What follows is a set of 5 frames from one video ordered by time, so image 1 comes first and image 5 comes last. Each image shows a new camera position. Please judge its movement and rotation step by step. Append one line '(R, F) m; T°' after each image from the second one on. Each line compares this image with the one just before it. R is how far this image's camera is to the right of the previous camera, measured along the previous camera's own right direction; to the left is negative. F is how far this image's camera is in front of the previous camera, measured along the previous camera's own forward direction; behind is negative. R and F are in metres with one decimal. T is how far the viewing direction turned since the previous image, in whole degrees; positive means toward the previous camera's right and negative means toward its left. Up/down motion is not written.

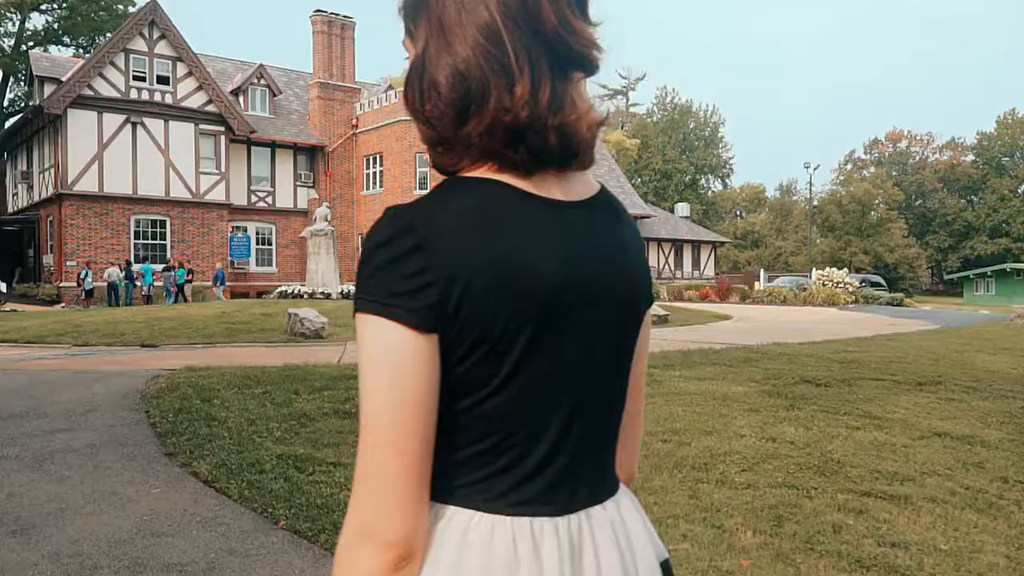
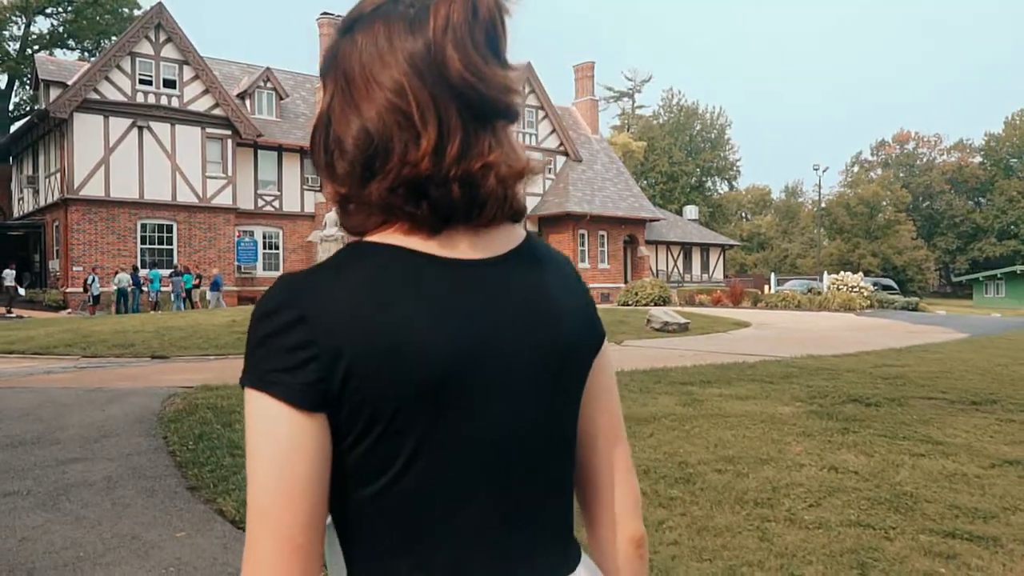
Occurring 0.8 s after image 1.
(-0.3, +0.4) m; 0°
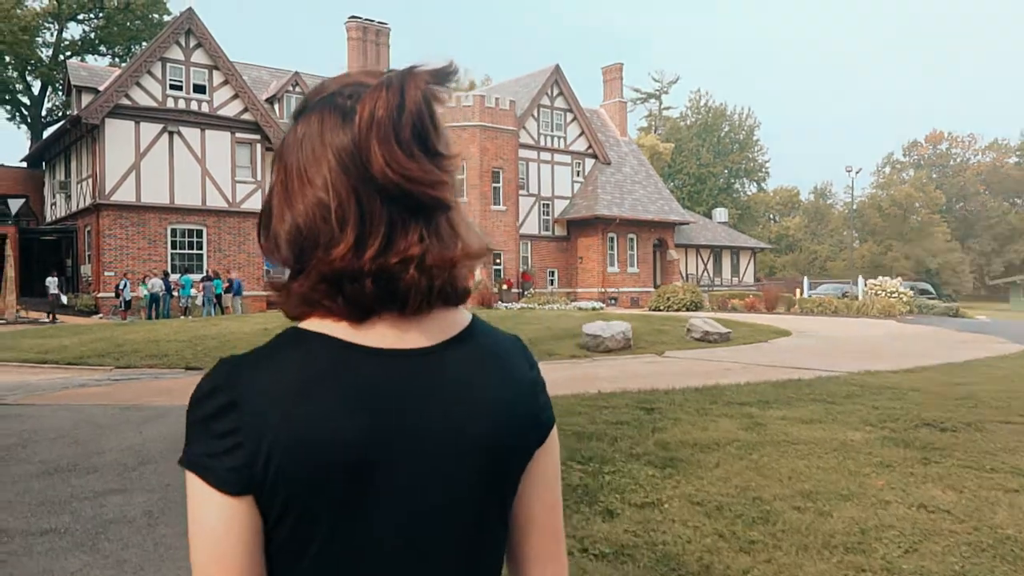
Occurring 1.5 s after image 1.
(-0.2, +0.3) m; -2°
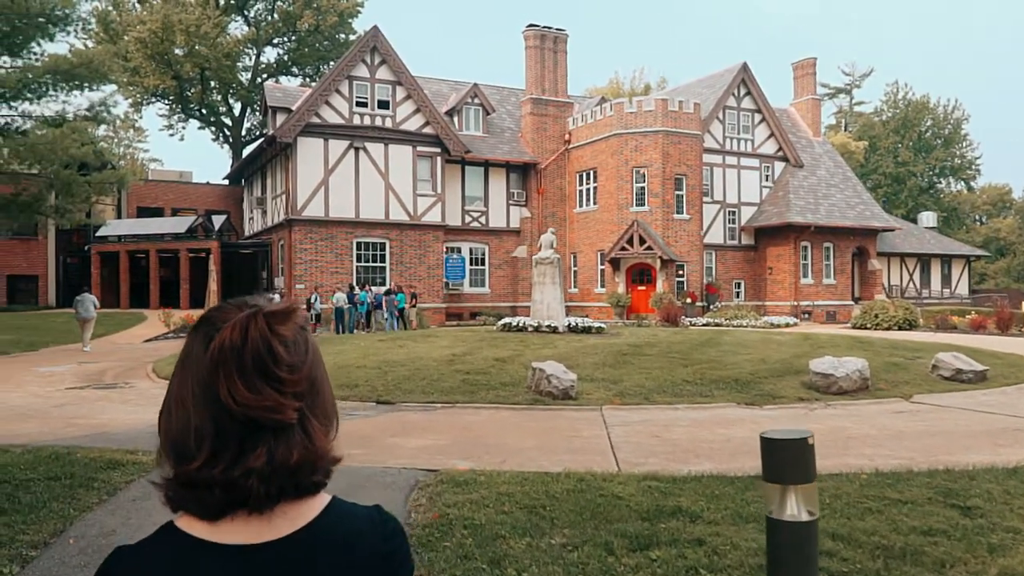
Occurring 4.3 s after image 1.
(-0.7, +1.3) m; -12°
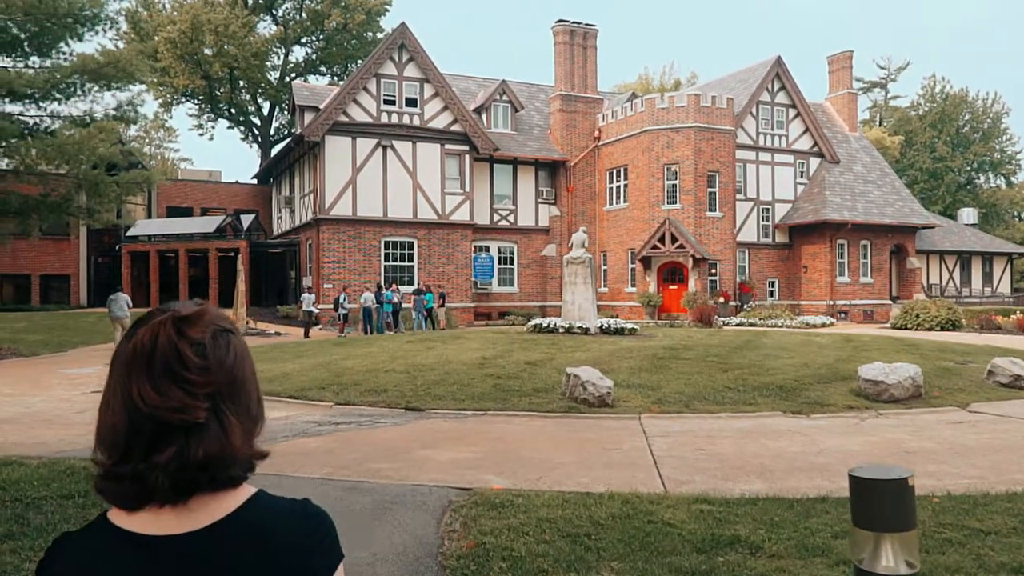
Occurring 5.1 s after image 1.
(-0.1, +0.5) m; -2°
